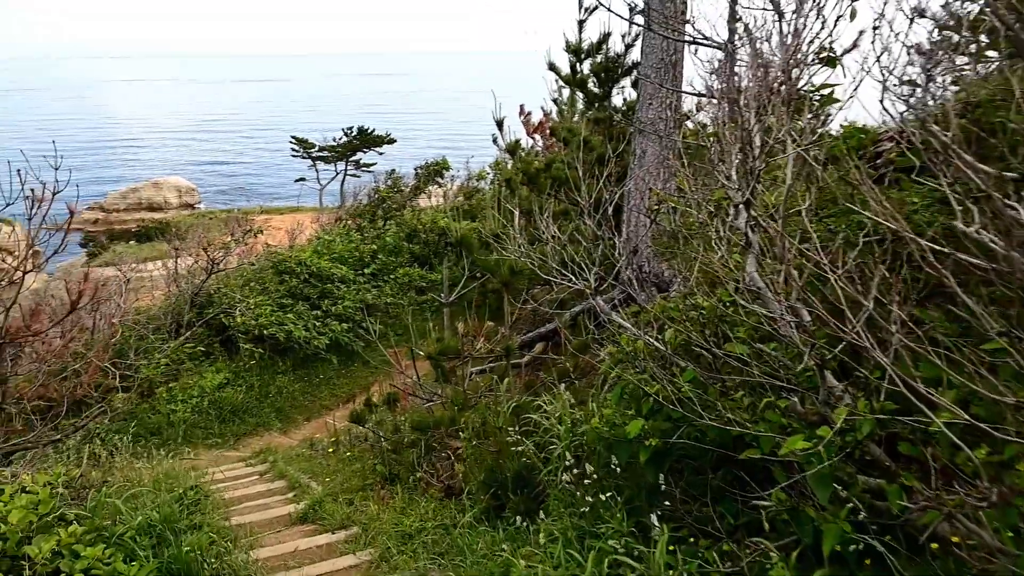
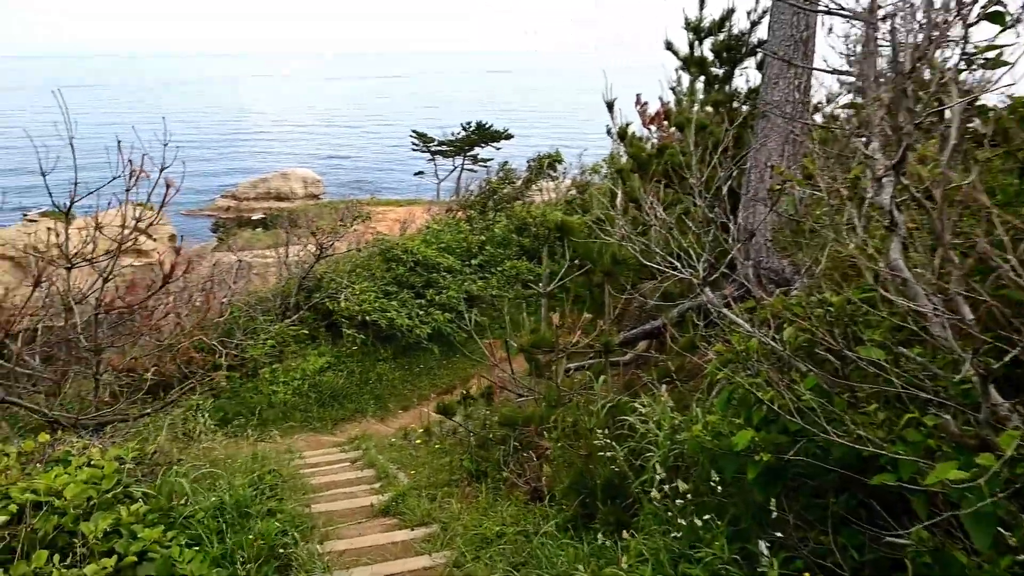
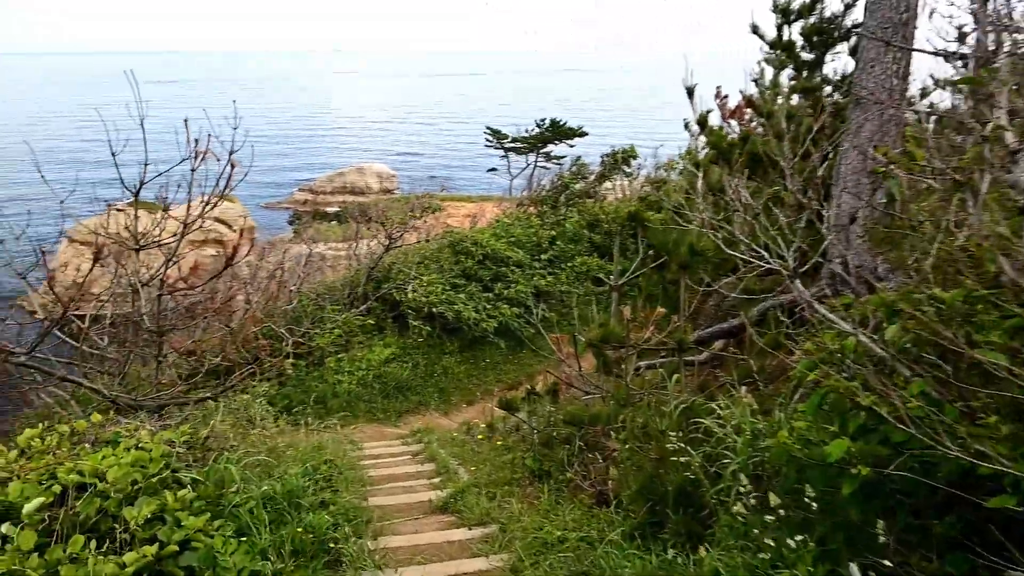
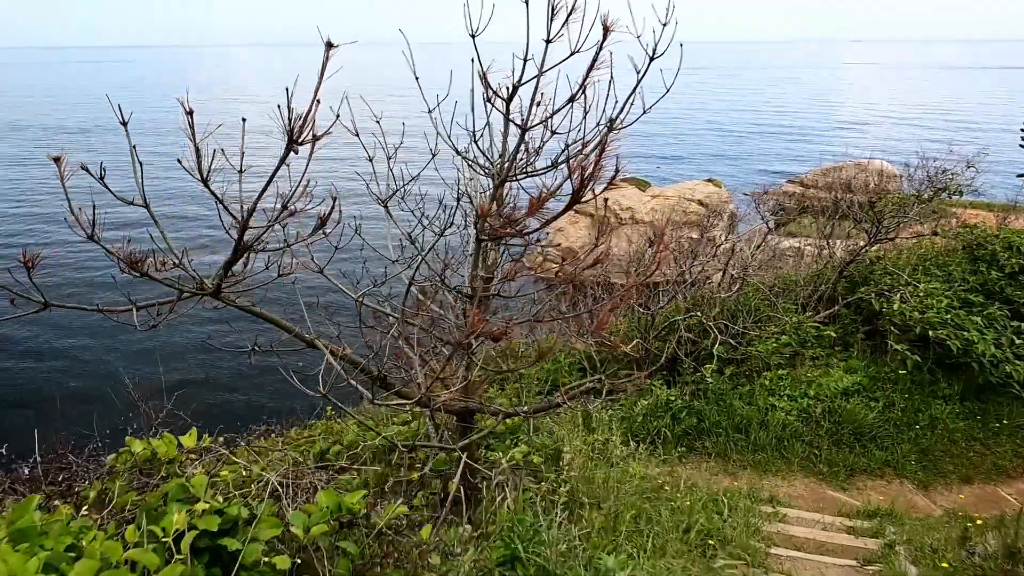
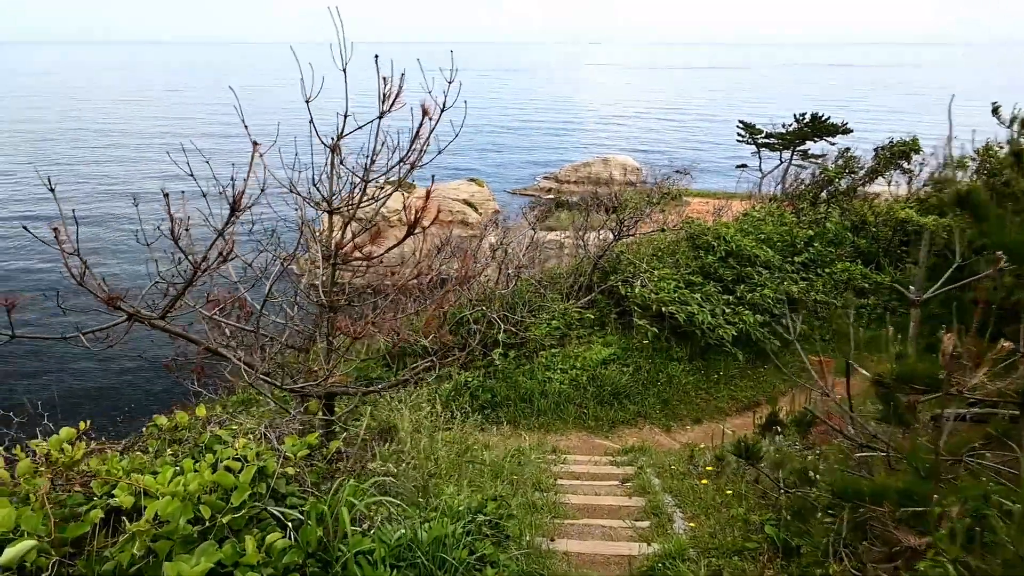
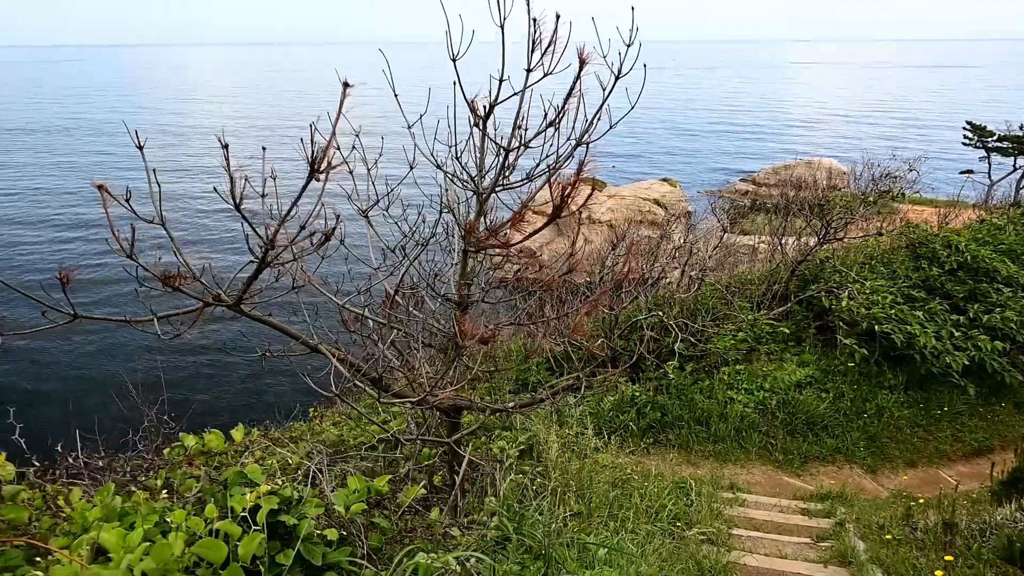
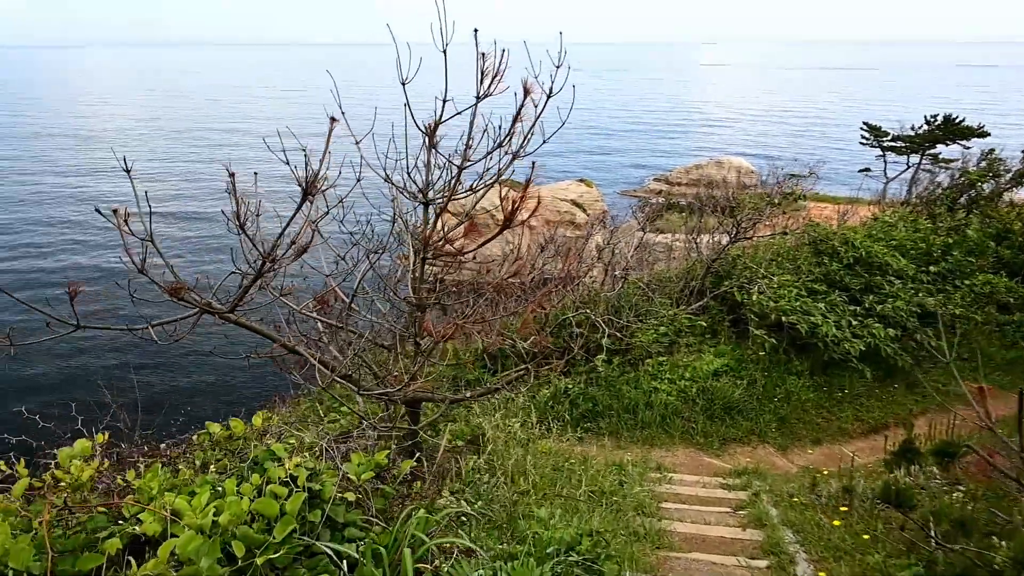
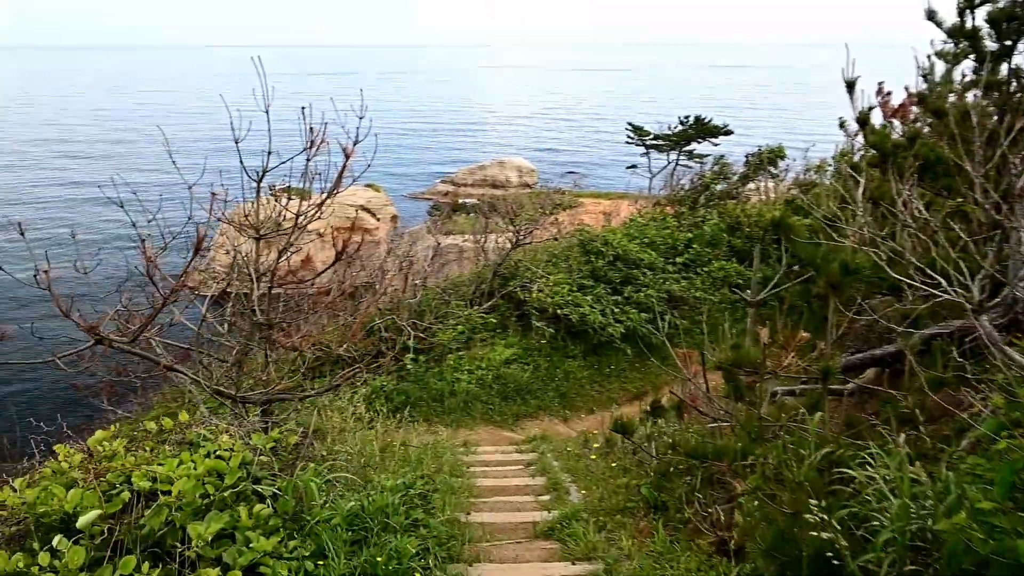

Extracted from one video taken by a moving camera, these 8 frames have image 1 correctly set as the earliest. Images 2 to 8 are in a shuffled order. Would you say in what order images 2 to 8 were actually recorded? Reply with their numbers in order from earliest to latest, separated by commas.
2, 3, 8, 5, 7, 6, 4
